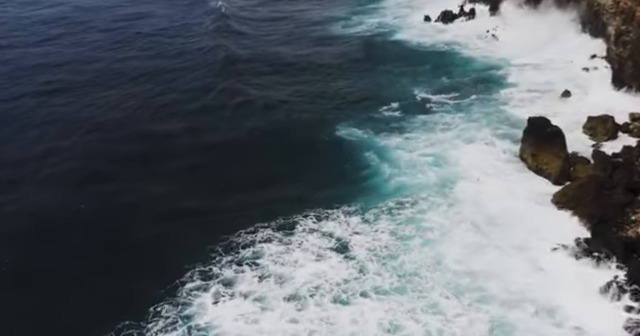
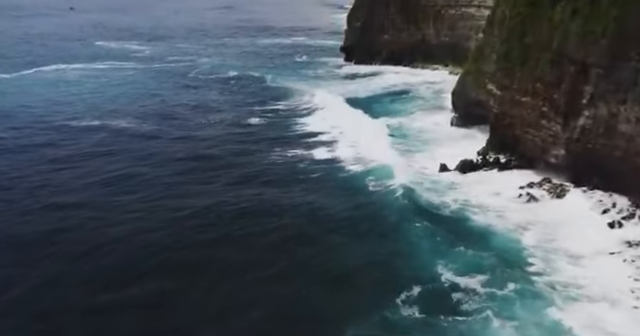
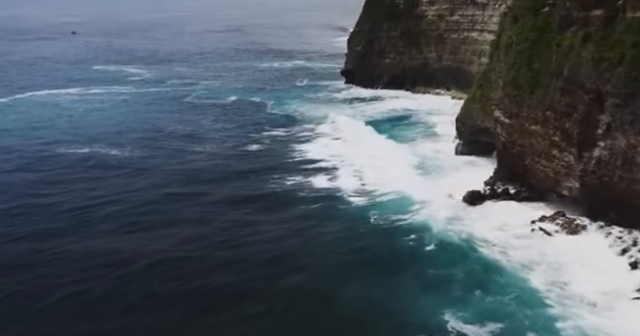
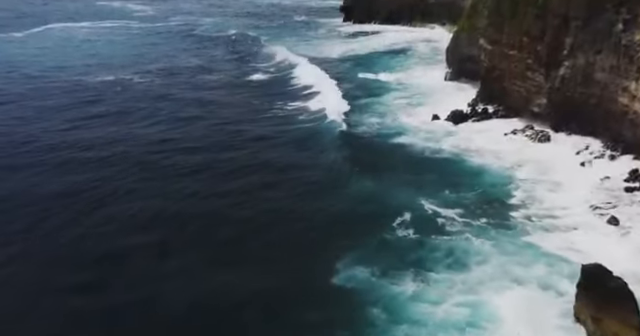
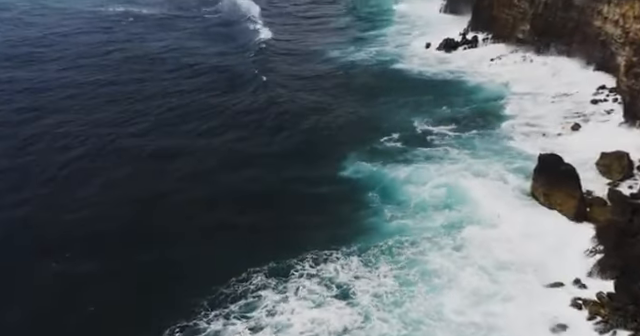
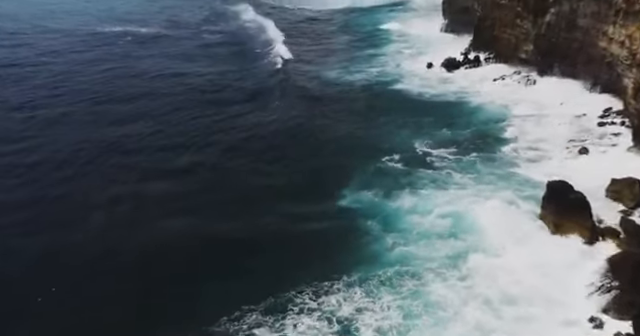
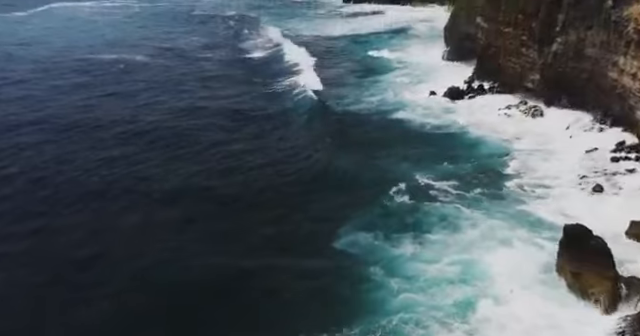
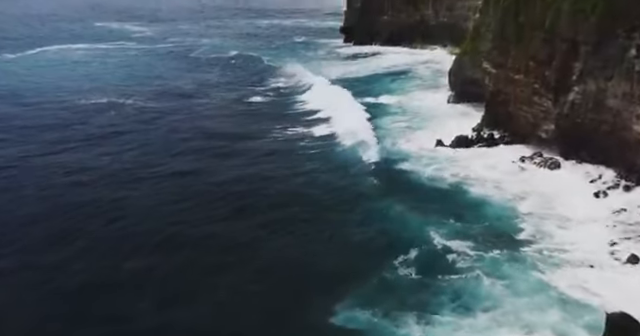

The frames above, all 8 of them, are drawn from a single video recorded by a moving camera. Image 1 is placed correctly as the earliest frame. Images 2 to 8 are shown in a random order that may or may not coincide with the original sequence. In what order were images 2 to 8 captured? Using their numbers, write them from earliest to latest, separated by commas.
5, 6, 7, 4, 8, 2, 3
